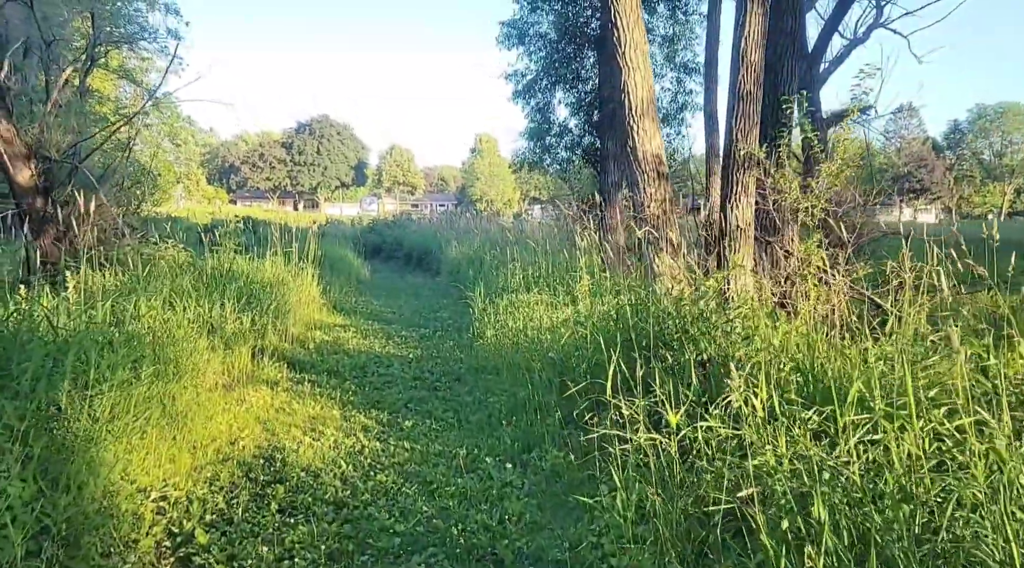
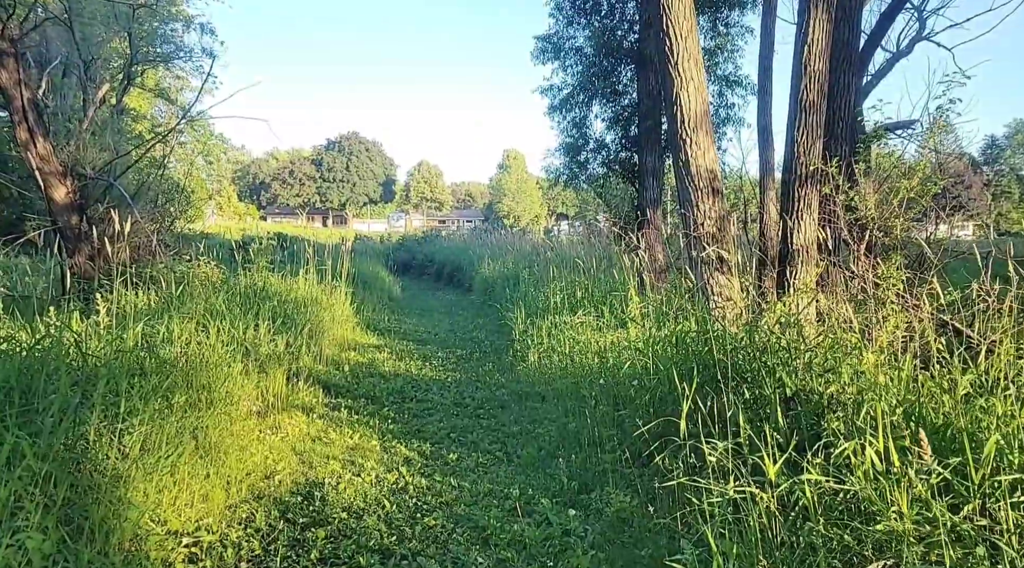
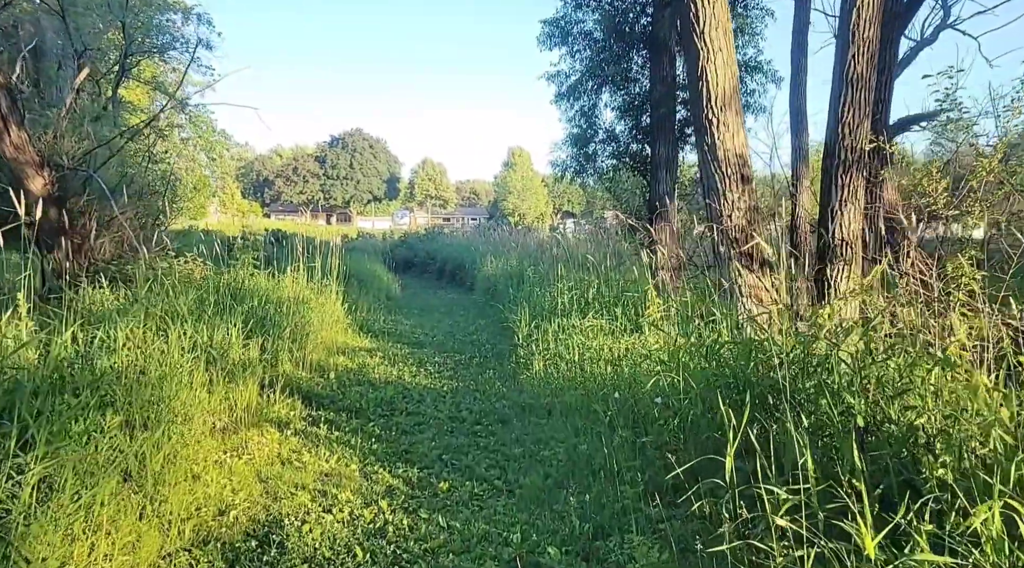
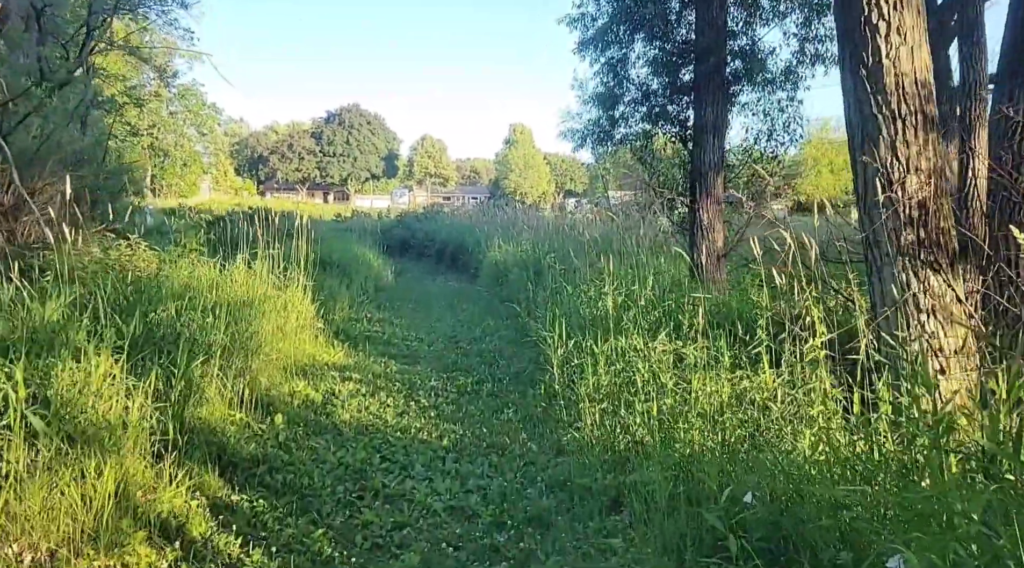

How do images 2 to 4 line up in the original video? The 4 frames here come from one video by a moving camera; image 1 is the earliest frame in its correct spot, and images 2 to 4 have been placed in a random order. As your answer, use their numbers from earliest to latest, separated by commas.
2, 3, 4
